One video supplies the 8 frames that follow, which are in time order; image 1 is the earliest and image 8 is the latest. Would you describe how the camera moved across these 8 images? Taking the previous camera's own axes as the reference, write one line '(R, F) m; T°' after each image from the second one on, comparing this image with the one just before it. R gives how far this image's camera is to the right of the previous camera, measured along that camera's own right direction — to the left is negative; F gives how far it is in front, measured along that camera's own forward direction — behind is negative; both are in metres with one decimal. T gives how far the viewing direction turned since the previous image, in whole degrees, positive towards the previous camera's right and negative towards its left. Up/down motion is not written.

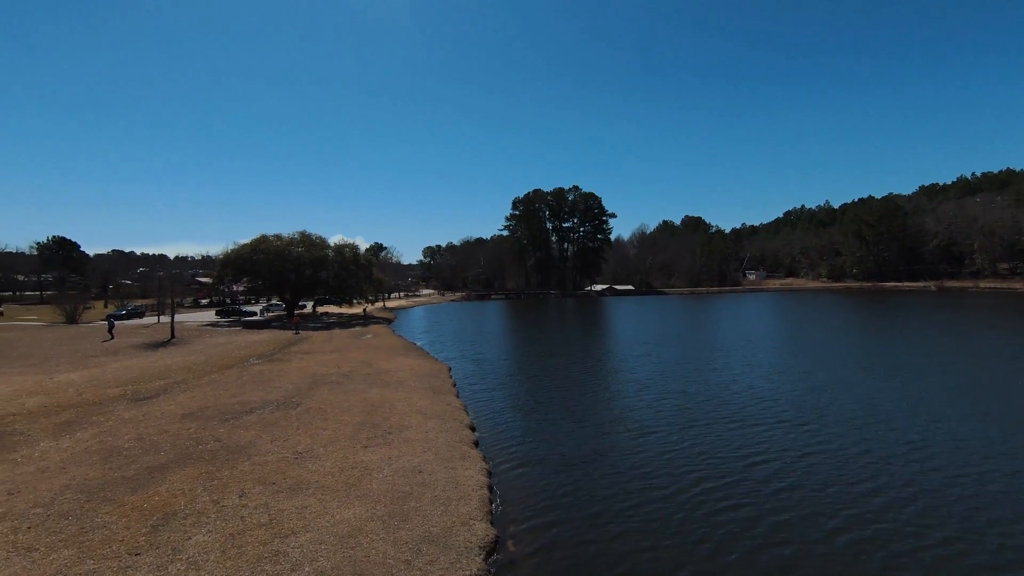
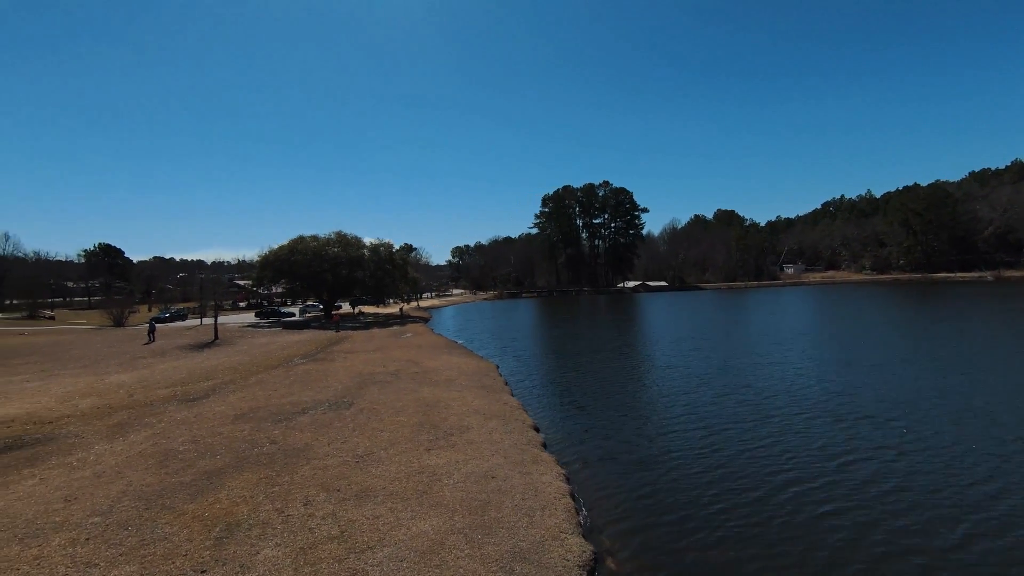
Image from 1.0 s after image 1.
(-1.1, +1.1) m; -3°
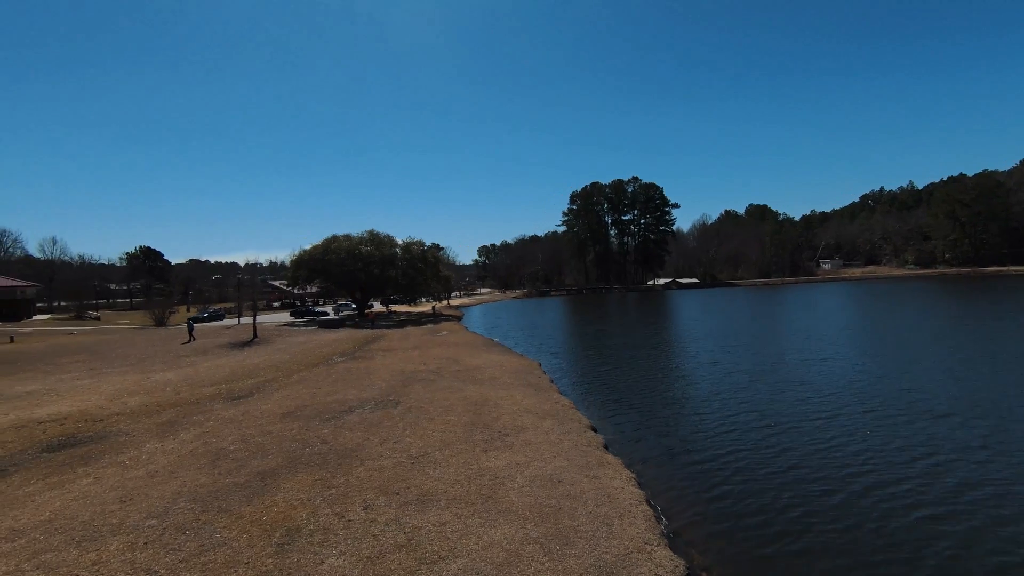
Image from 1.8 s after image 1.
(-0.8, +0.7) m; -3°
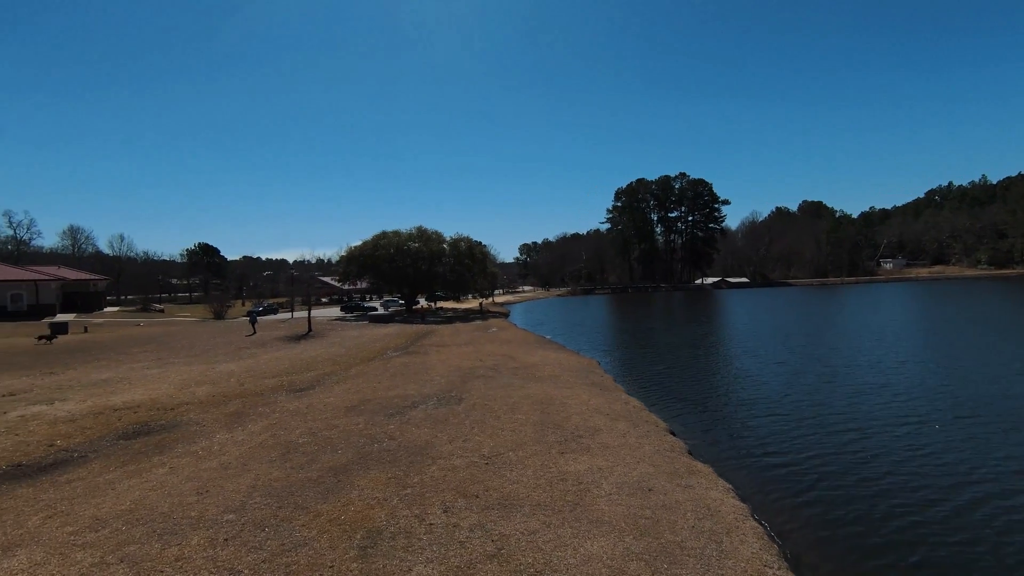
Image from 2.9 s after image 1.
(-0.9, +0.7) m; -4°
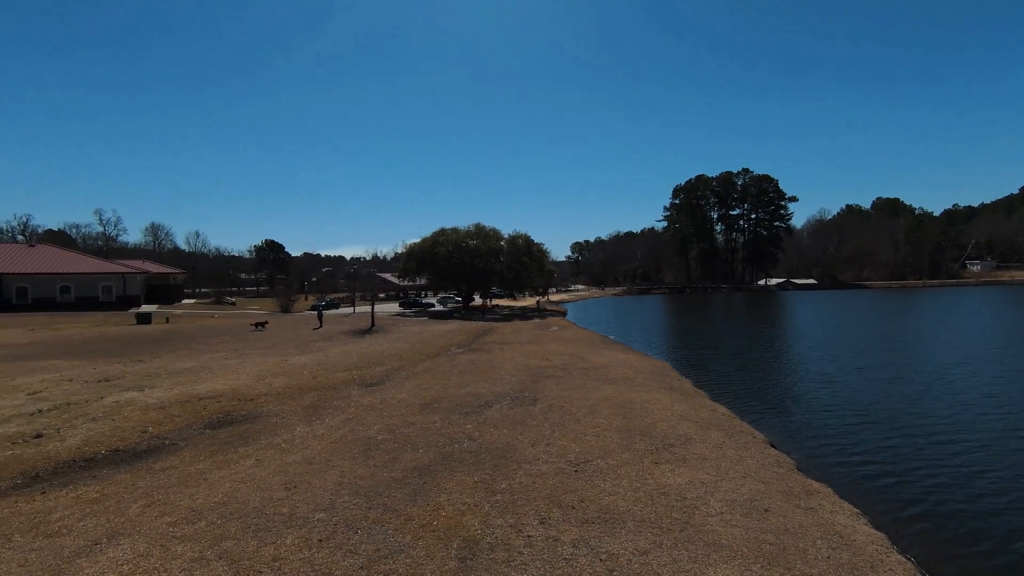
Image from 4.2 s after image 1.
(-0.9, +0.6) m; -6°
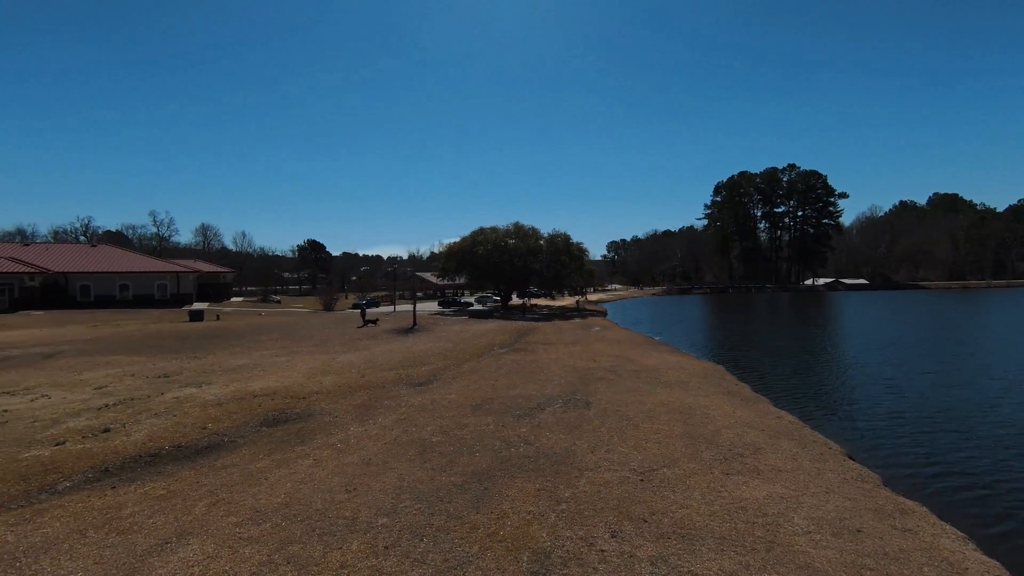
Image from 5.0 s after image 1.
(-0.5, +0.4) m; -4°
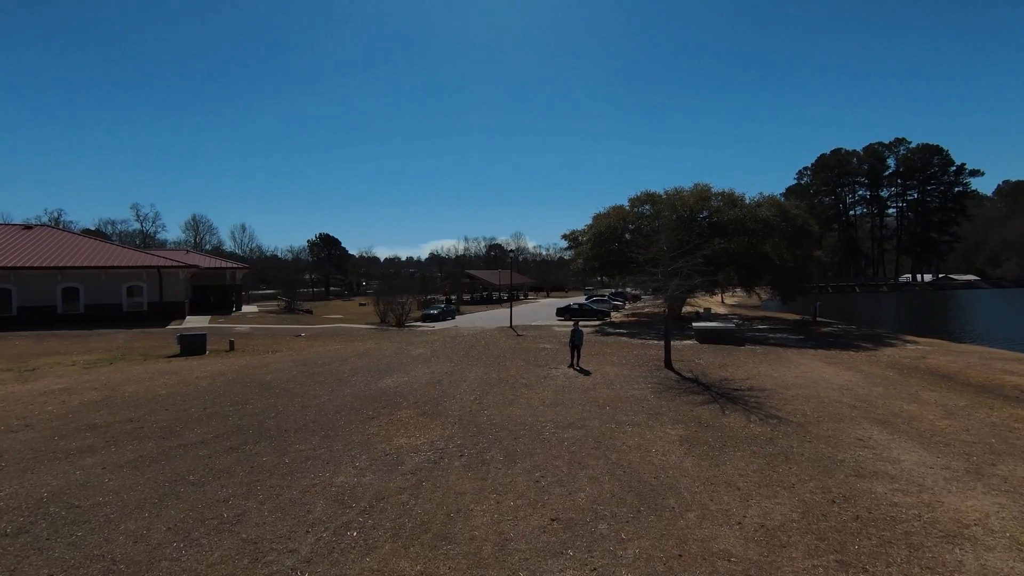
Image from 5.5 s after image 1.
(-12.6, +19.8) m; +1°
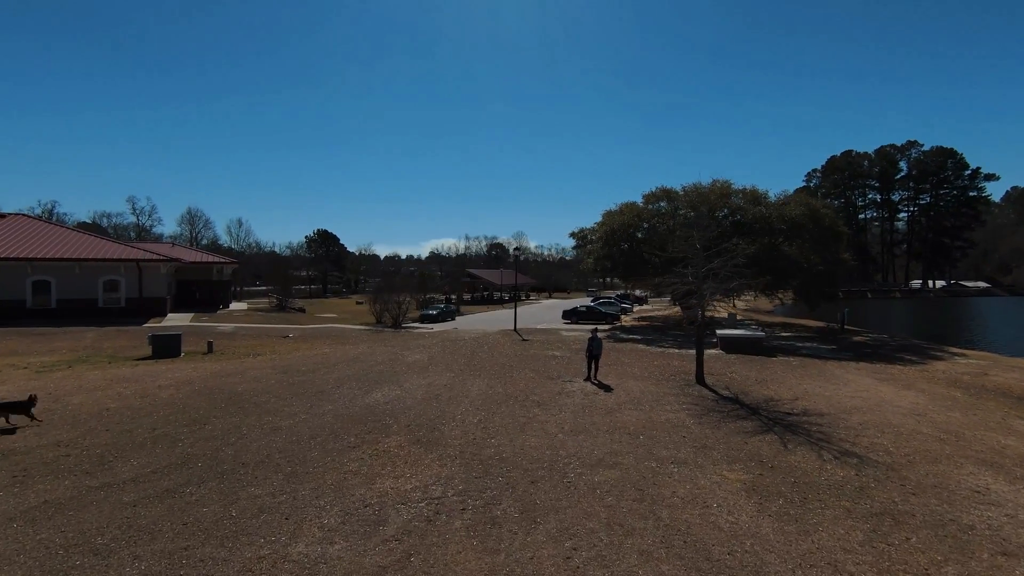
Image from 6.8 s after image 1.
(-0.3, +2.3) m; 0°
